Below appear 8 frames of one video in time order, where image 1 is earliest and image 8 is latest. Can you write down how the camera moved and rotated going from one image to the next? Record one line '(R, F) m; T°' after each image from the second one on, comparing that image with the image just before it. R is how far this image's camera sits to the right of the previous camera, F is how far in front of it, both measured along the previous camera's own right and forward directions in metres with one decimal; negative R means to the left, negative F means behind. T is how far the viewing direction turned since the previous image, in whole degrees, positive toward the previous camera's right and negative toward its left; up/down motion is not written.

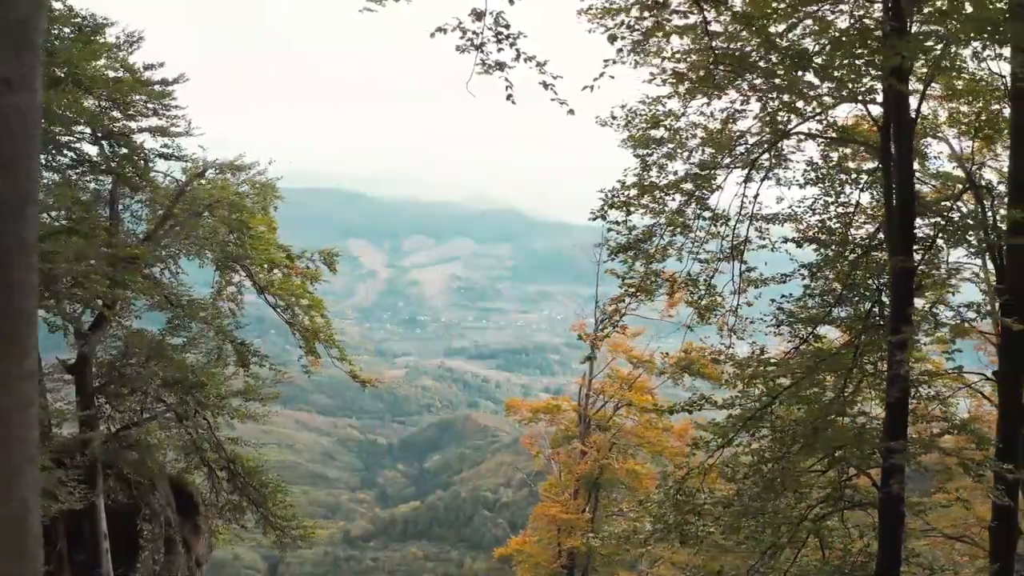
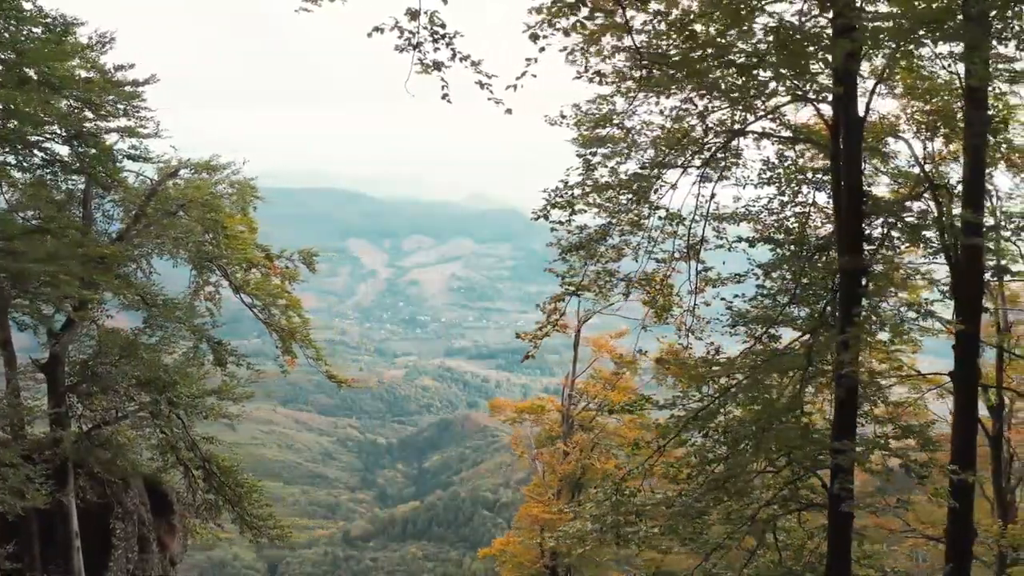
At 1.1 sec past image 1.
(+1.0, 0.0) m; 0°
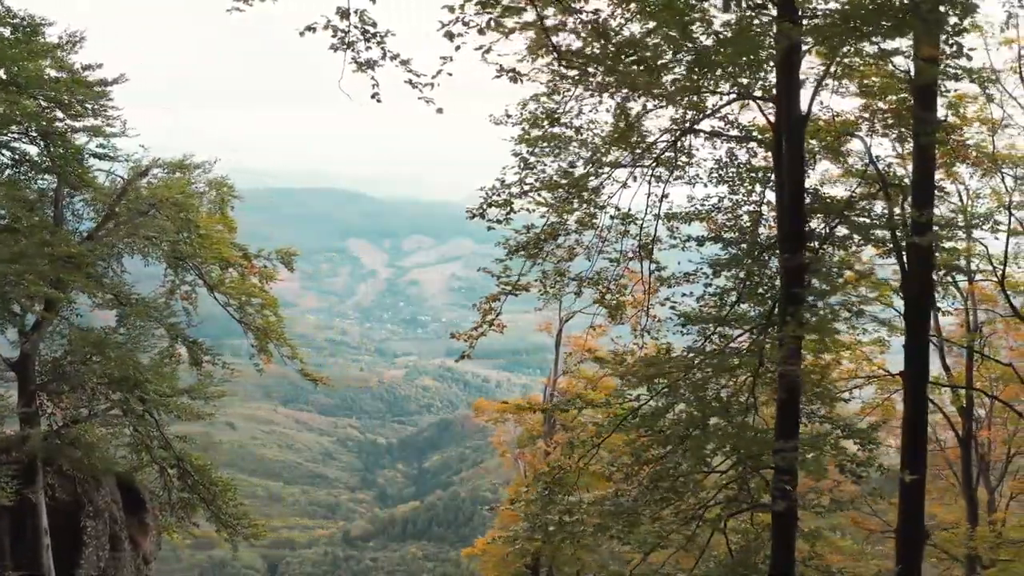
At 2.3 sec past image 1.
(+1.1, 0.0) m; 0°
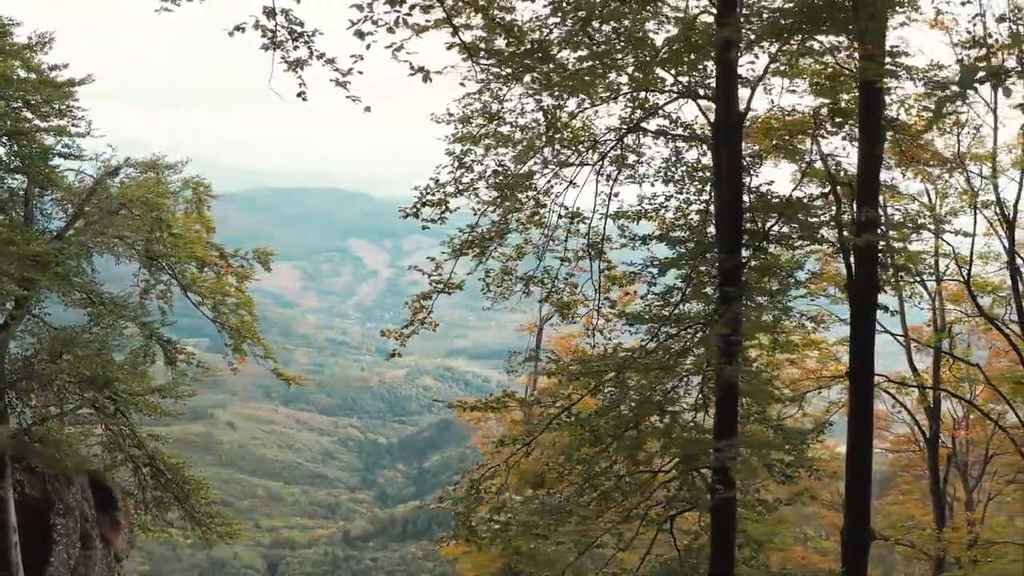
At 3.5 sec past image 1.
(+1.2, 0.0) m; 0°
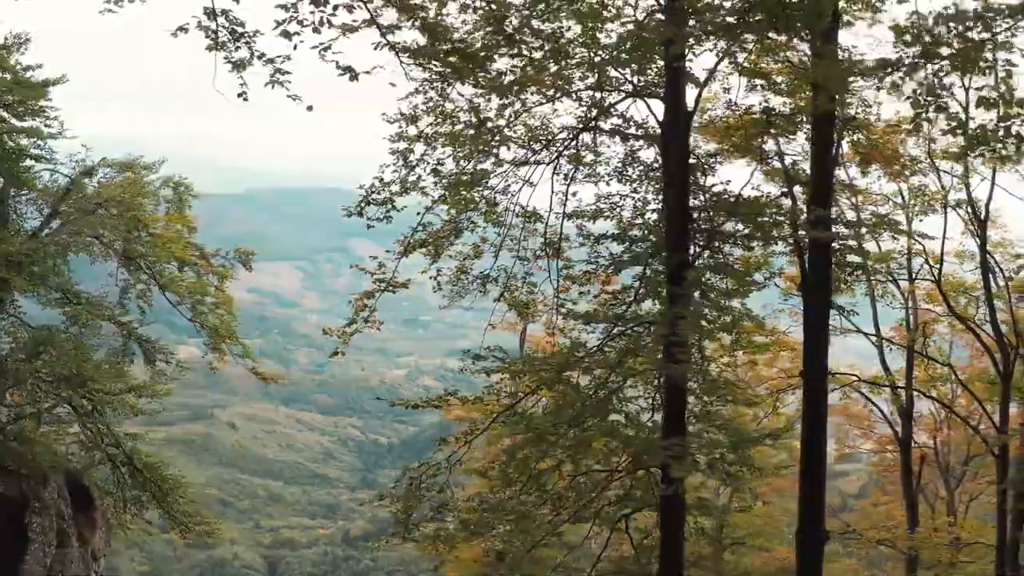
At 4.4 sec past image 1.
(+1.0, 0.0) m; 0°
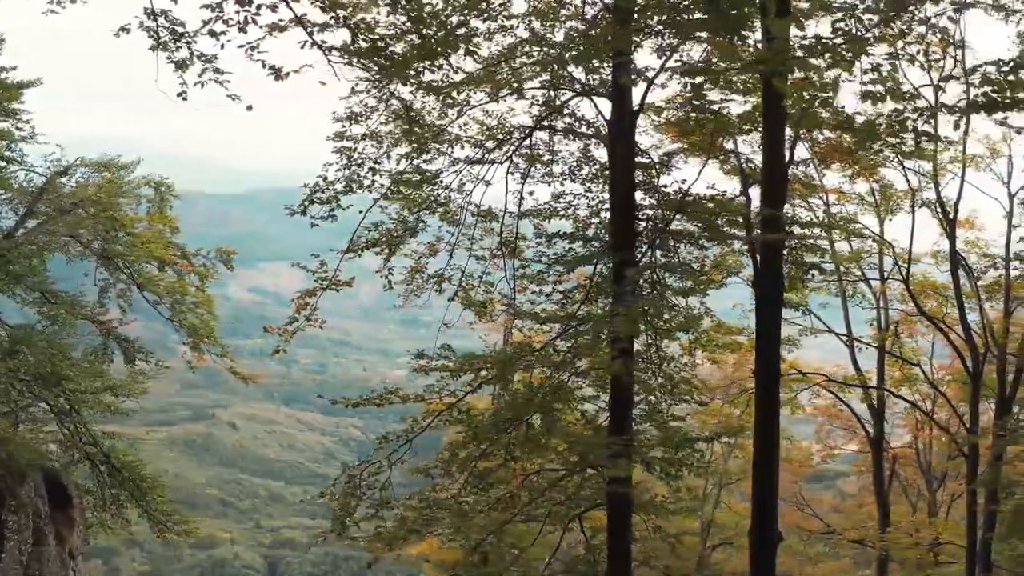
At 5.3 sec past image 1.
(+1.0, 0.0) m; 0°
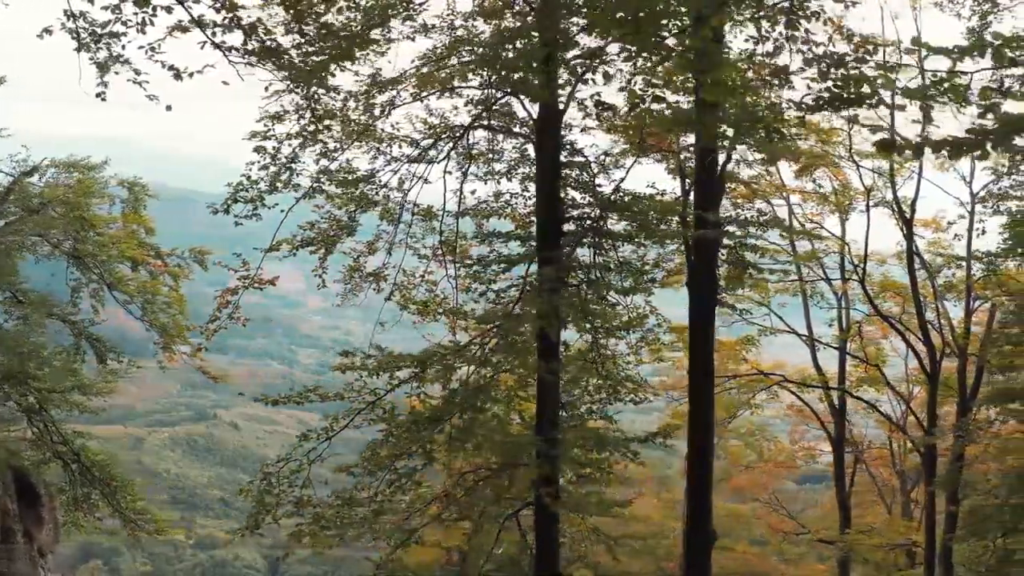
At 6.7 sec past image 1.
(+1.4, 0.0) m; 0°
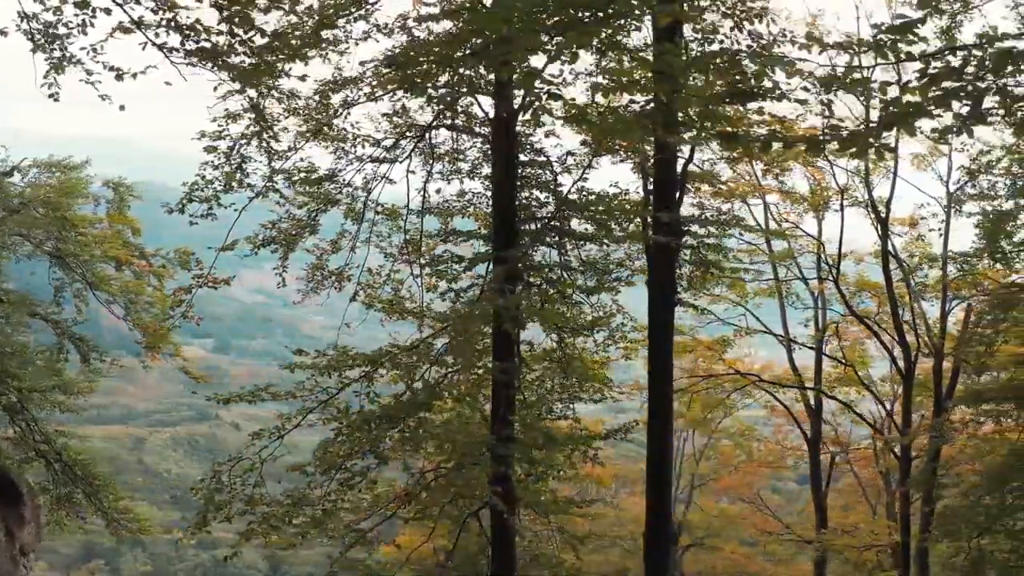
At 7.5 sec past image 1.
(+0.9, 0.0) m; 0°
